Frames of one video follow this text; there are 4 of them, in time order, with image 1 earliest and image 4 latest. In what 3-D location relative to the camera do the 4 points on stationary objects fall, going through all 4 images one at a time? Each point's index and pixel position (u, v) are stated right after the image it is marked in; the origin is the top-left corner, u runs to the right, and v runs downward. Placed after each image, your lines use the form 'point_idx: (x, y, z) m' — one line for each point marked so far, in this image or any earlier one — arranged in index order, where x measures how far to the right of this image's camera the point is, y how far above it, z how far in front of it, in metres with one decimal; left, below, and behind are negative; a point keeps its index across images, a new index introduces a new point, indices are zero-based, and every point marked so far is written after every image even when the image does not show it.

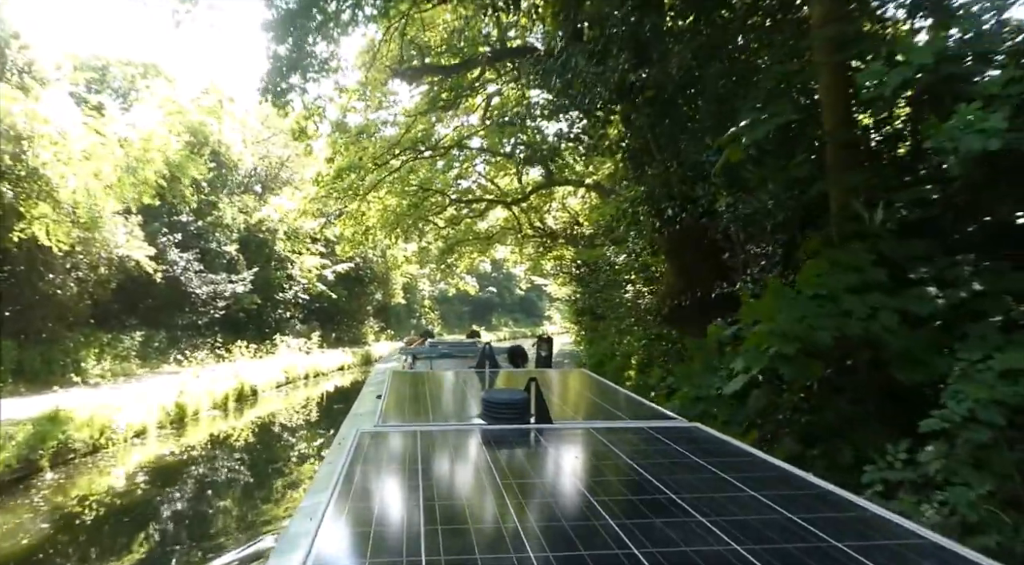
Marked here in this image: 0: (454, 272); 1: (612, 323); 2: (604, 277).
0: (-1.5, +0.2, +16.8) m
1: (+1.5, -0.6, +10.1) m
2: (+1.5, +0.1, +10.3) m
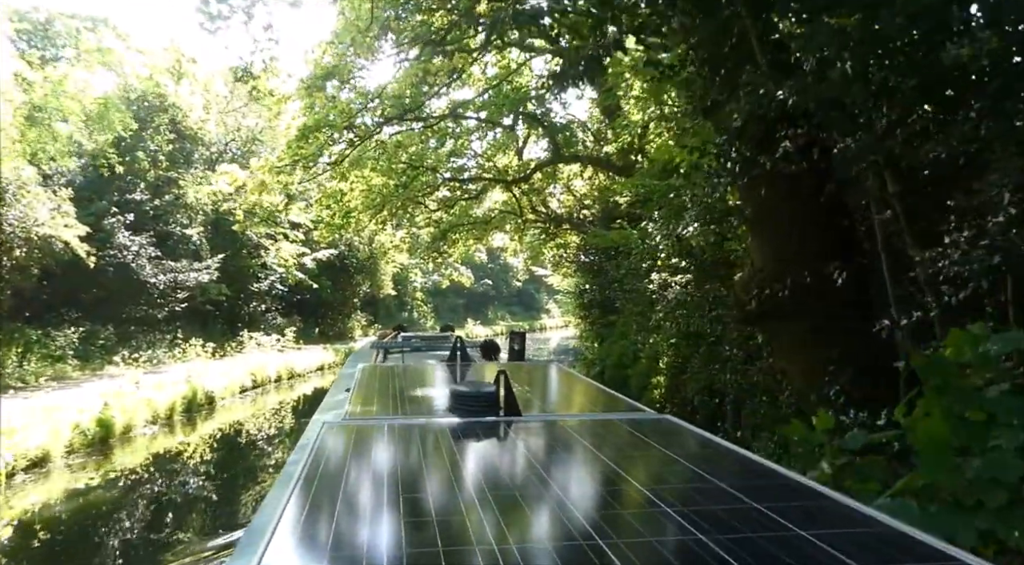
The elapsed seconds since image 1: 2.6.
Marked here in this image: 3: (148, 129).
0: (-1.5, +0.5, +15.3) m
1: (+1.5, -0.5, +8.7) m
2: (+1.5, +0.2, +8.9) m
3: (-9.4, +4.0, +17.0) m
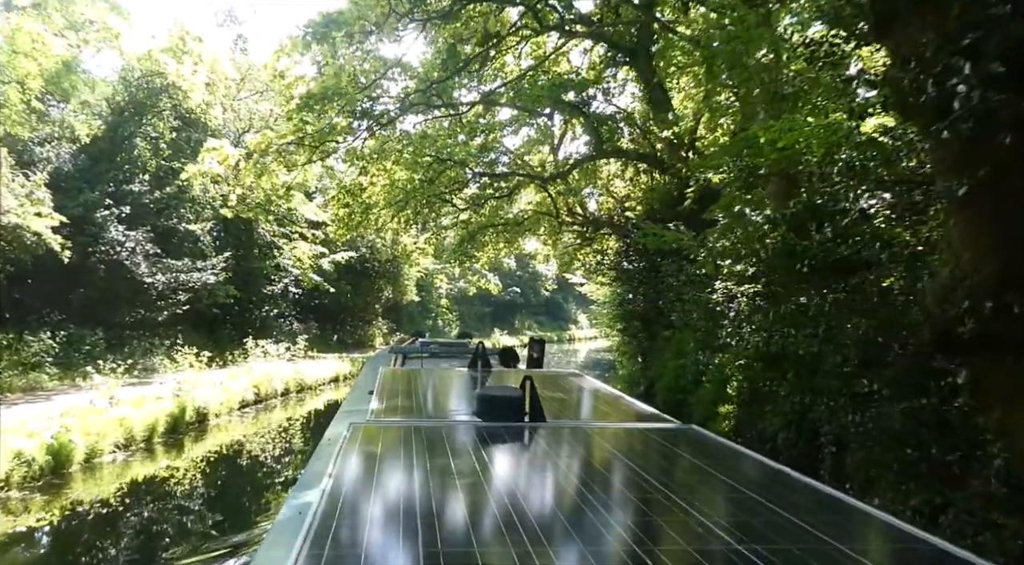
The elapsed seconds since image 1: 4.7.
0: (-0.8, +0.3, +14.2) m
1: (+1.9, -0.6, +7.5) m
2: (+1.9, +0.1, +7.7) m
3: (-8.6, +3.9, +16.3) m
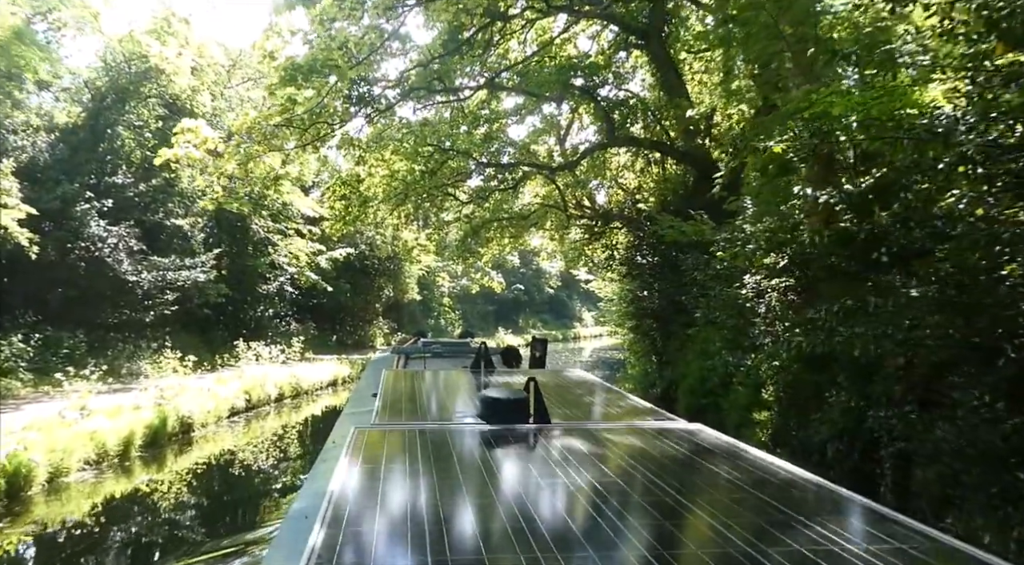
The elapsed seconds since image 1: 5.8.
0: (-0.7, +0.4, +13.7) m
1: (+2.0, -0.5, +6.9) m
2: (+2.0, +0.2, +7.1) m
3: (-8.5, +3.9, +15.7) m
